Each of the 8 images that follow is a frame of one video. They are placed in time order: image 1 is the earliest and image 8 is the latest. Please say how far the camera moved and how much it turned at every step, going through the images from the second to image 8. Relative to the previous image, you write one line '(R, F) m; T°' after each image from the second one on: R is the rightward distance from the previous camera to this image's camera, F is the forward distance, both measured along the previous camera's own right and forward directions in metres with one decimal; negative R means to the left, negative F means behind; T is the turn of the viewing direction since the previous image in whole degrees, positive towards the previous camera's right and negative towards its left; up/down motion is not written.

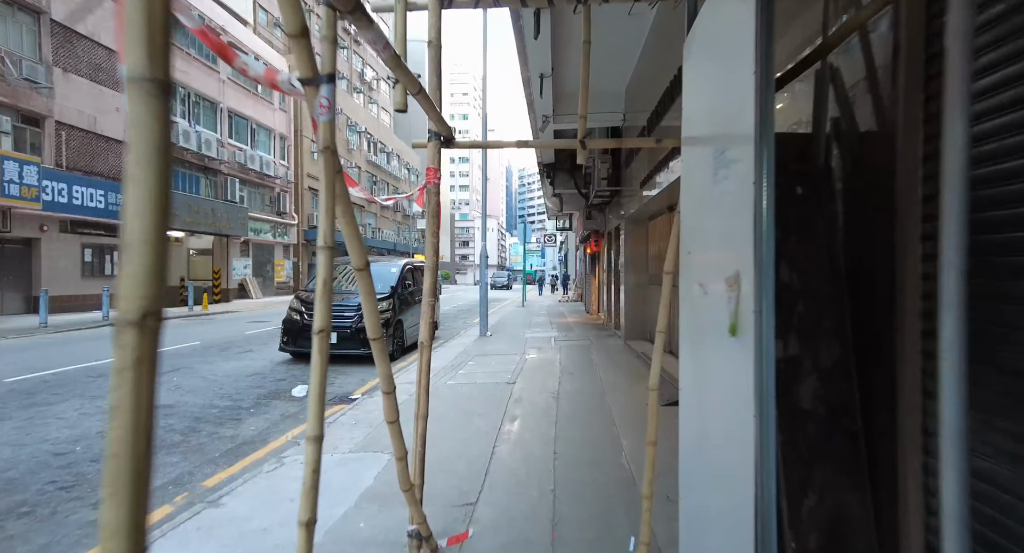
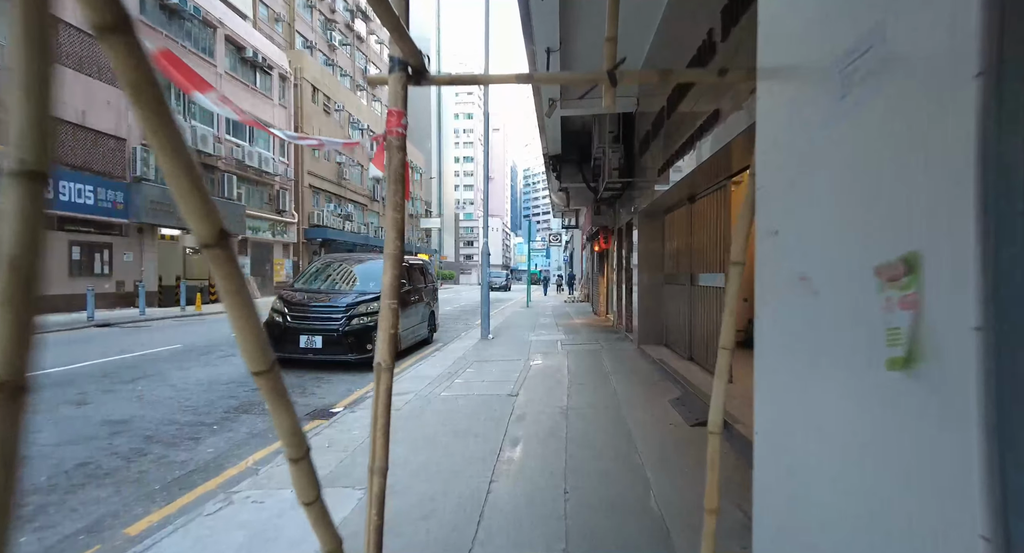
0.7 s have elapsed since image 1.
(0.0, +0.7) m; -1°
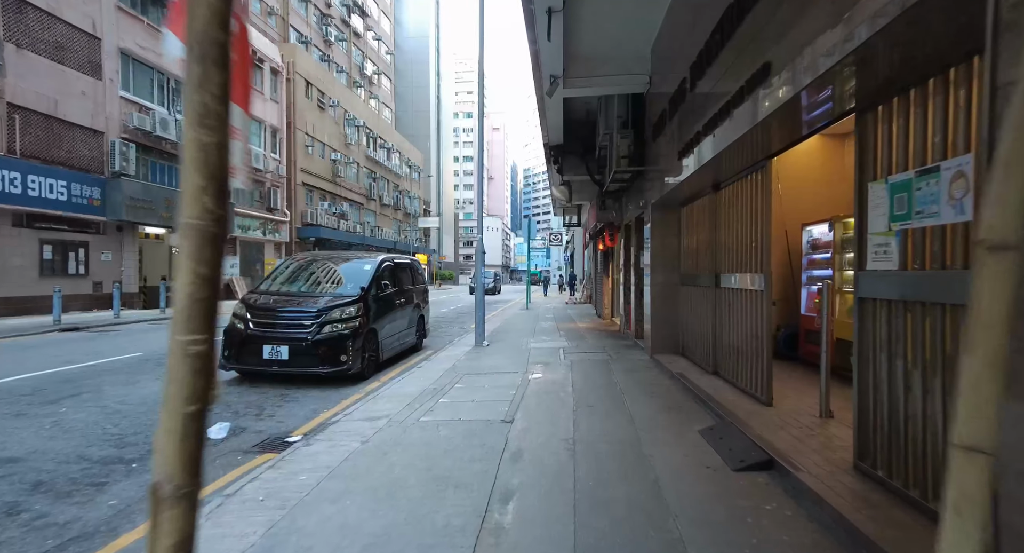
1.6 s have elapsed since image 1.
(+0.1, +1.0) m; 0°
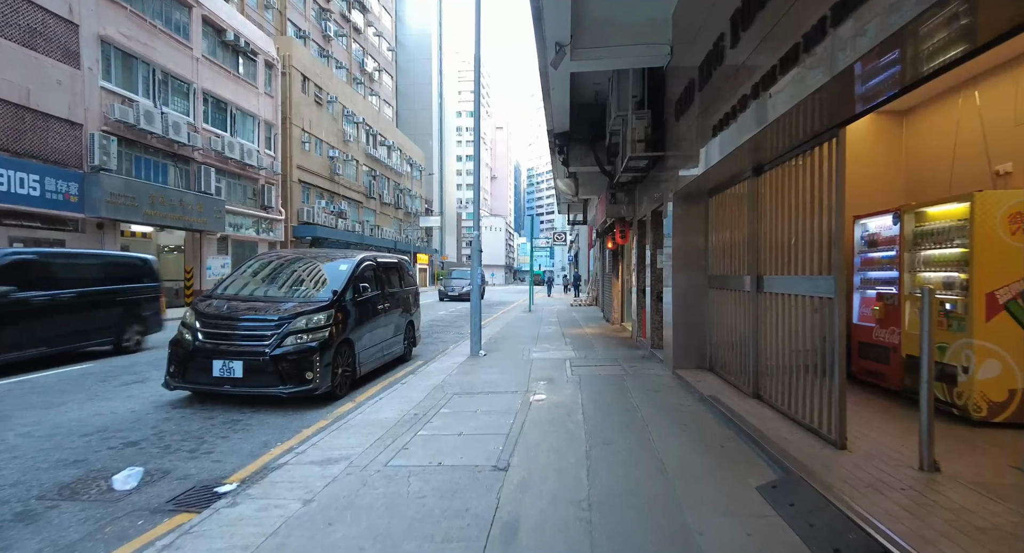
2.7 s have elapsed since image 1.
(+0.1, +1.1) m; 0°
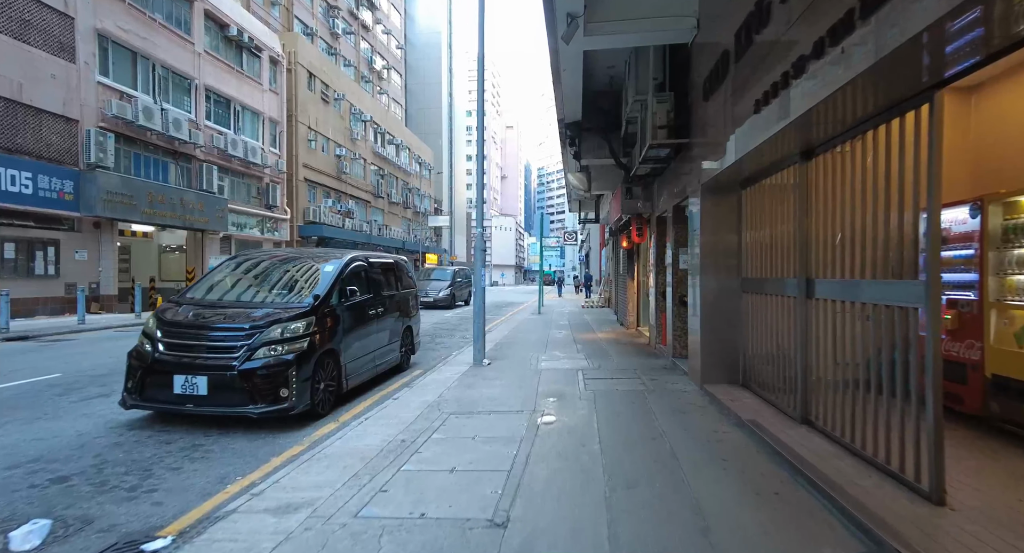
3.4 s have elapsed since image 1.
(+0.1, +0.8) m; -1°
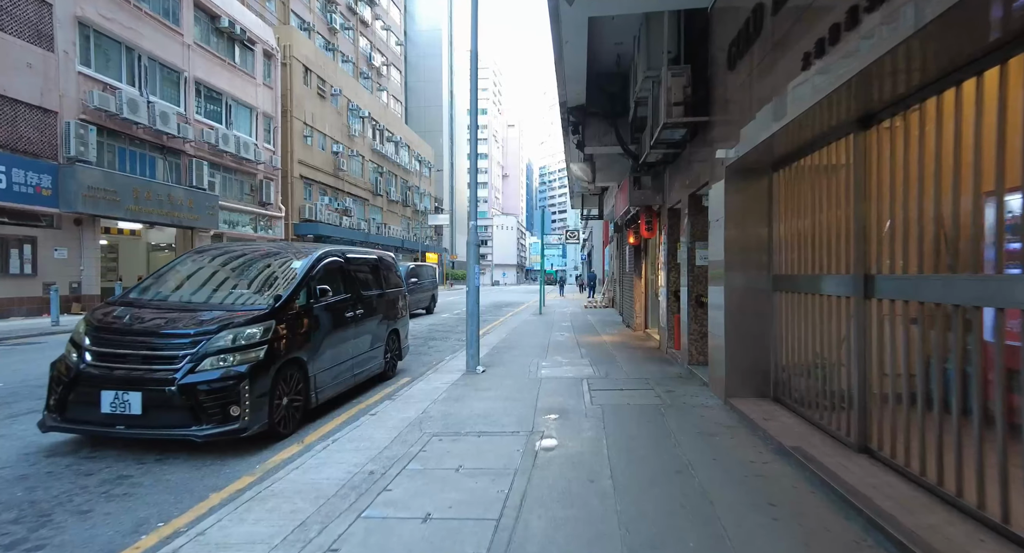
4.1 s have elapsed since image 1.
(+0.1, +0.8) m; 0°
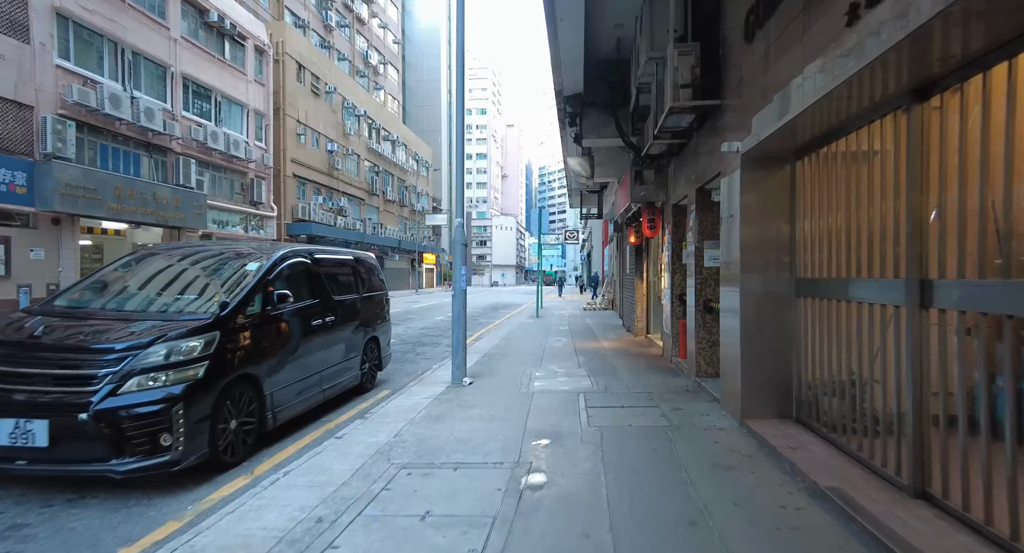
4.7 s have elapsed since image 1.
(+0.1, +0.6) m; 0°
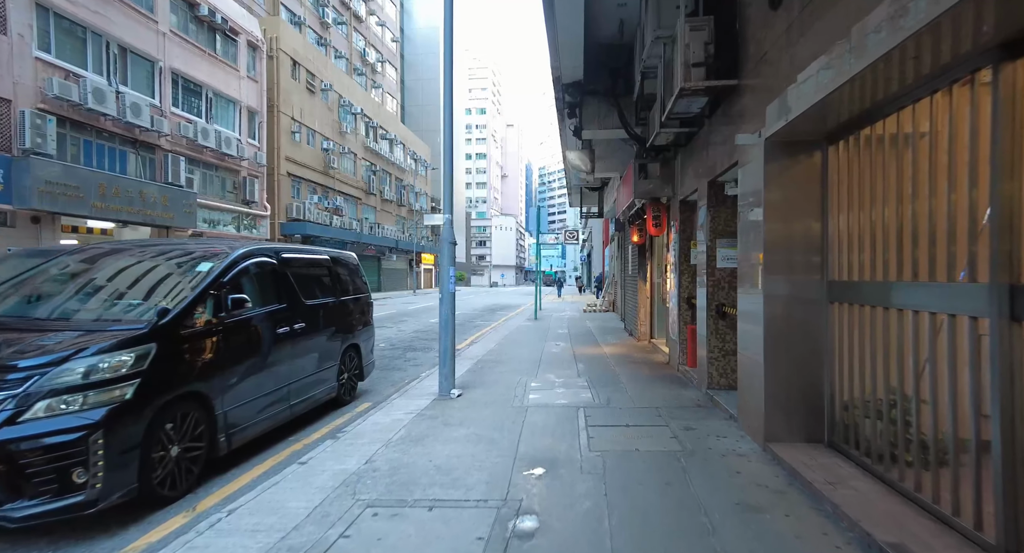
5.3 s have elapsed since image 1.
(+0.1, +0.6) m; 0°
